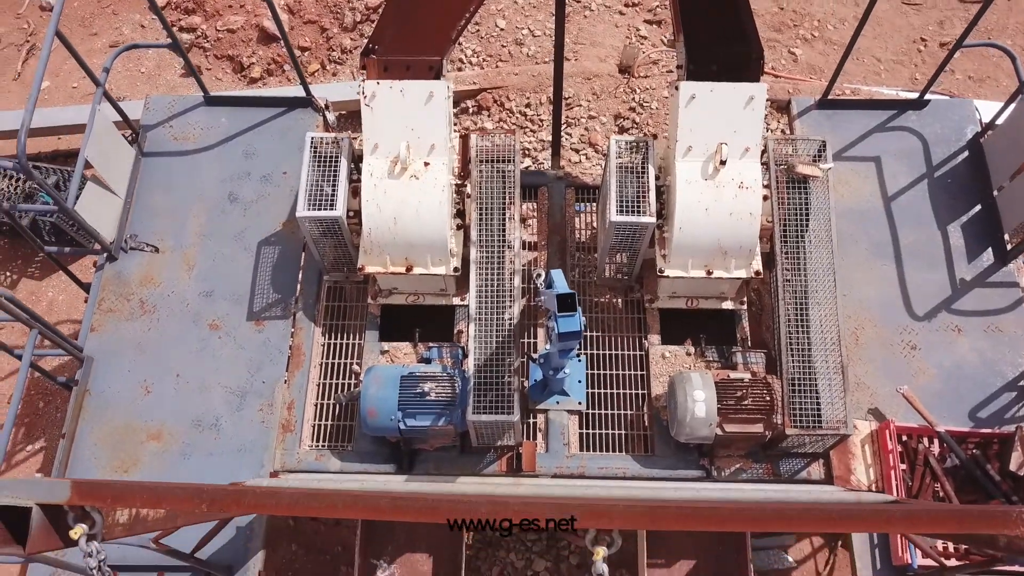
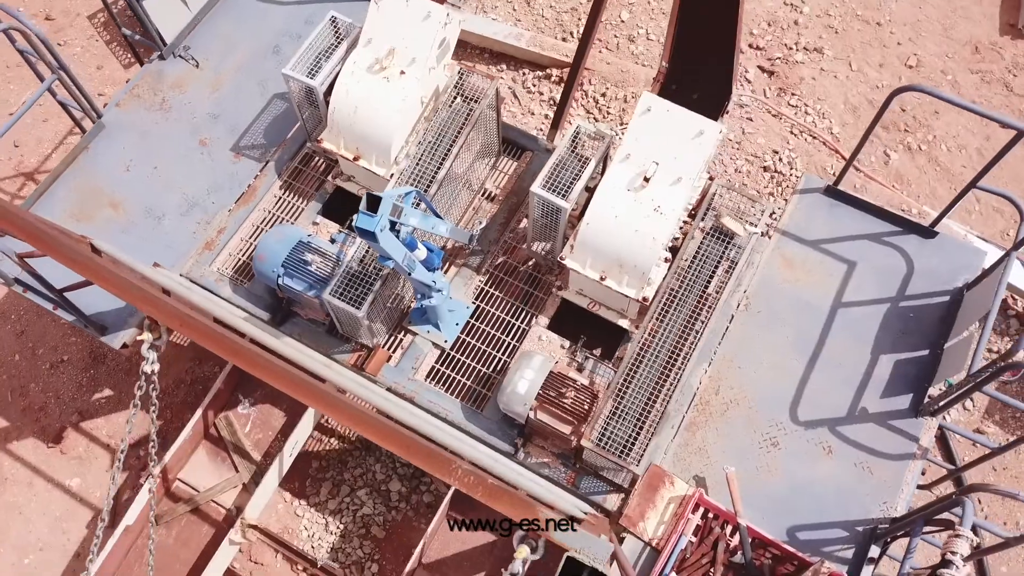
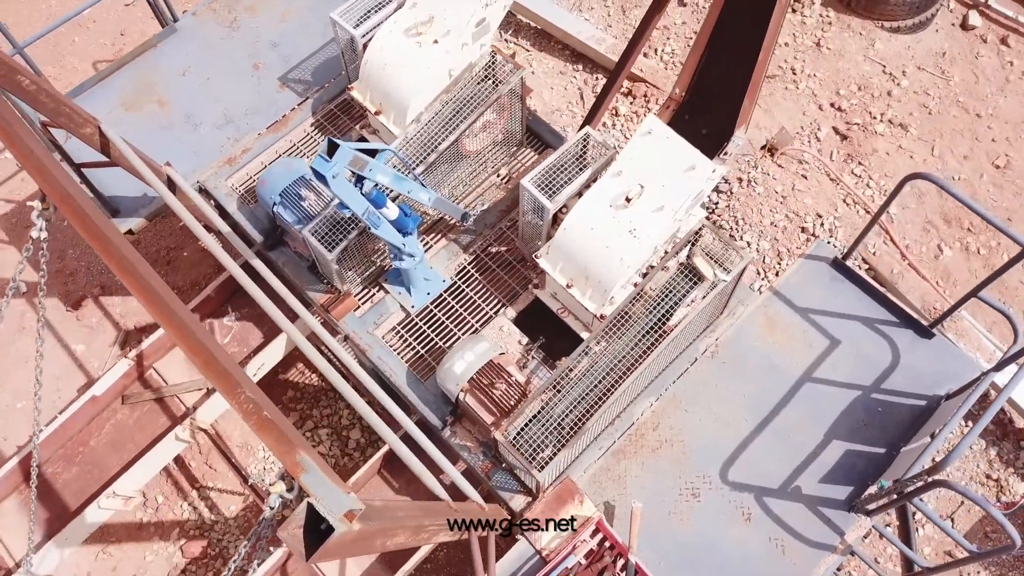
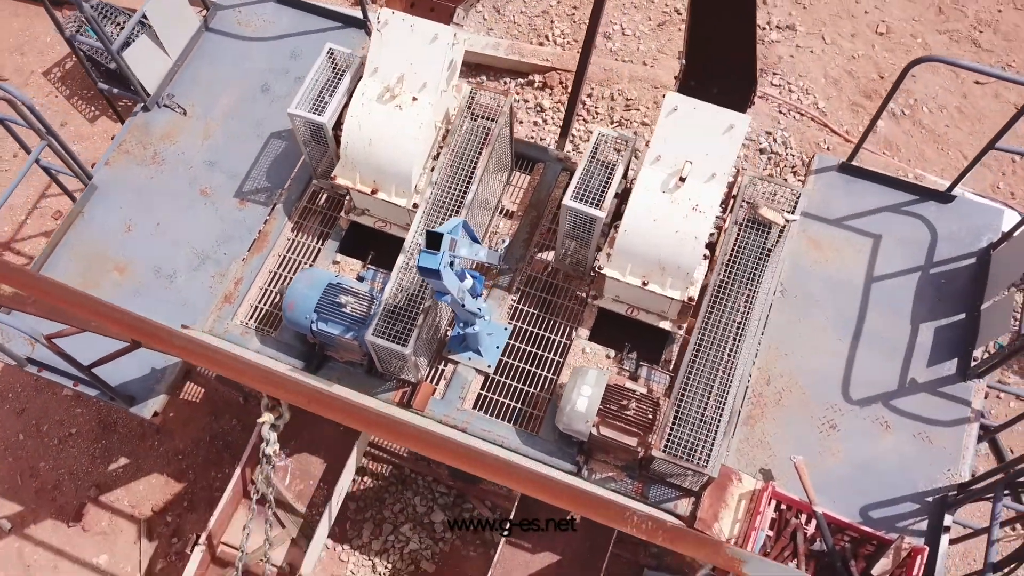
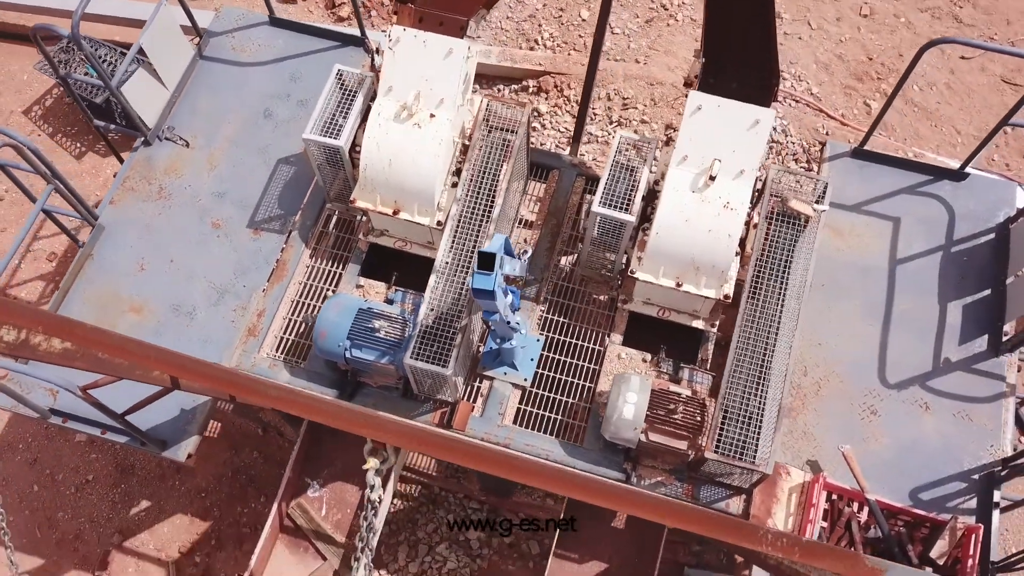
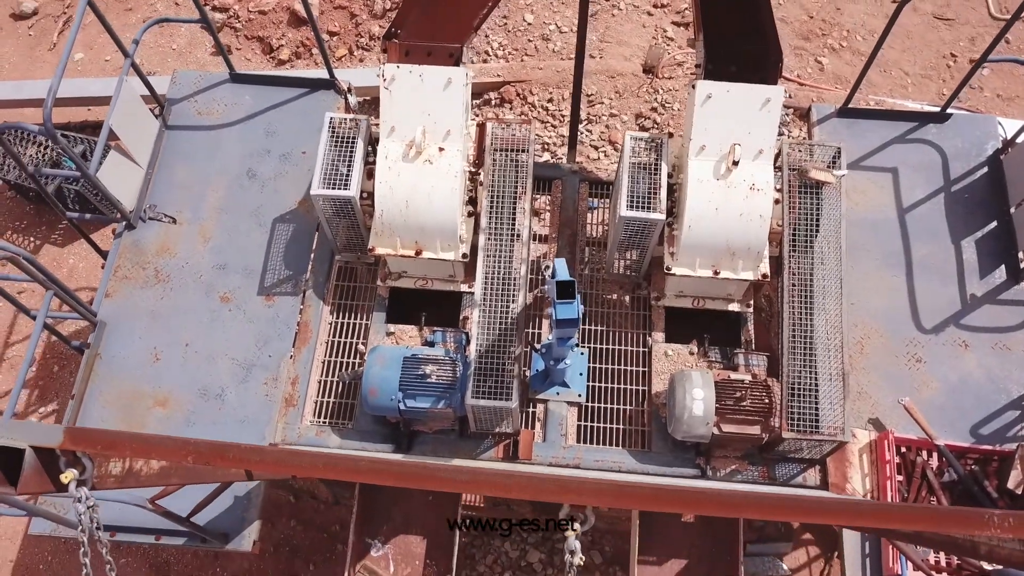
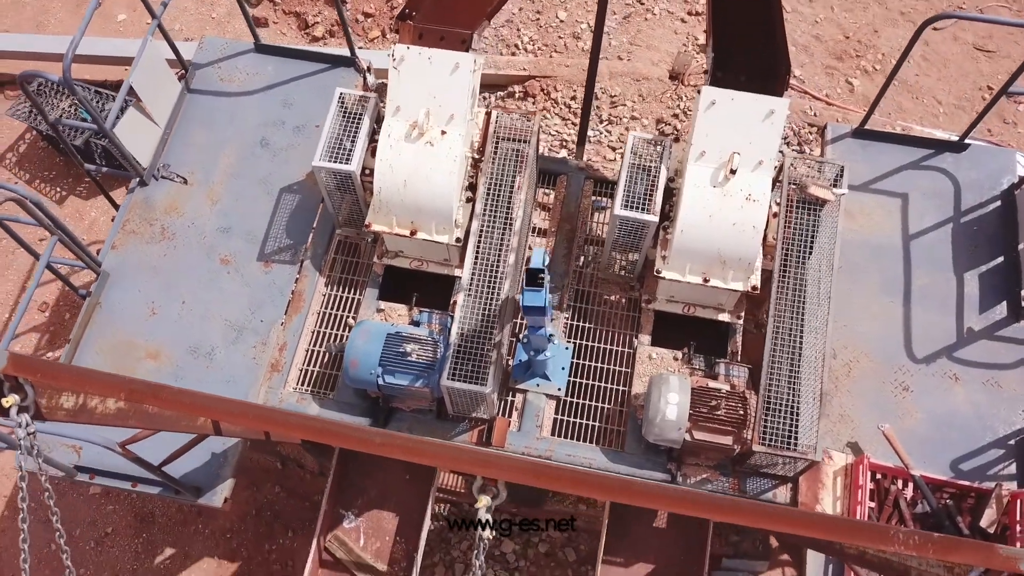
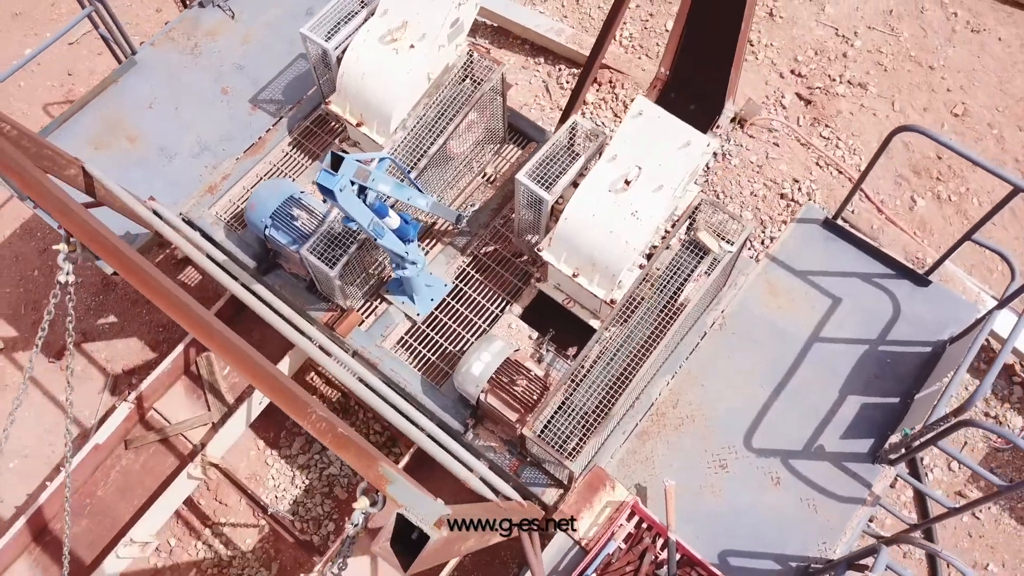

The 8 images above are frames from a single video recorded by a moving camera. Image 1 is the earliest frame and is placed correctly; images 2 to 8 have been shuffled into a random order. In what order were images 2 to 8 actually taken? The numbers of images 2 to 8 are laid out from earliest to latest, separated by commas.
6, 7, 5, 4, 2, 8, 3
